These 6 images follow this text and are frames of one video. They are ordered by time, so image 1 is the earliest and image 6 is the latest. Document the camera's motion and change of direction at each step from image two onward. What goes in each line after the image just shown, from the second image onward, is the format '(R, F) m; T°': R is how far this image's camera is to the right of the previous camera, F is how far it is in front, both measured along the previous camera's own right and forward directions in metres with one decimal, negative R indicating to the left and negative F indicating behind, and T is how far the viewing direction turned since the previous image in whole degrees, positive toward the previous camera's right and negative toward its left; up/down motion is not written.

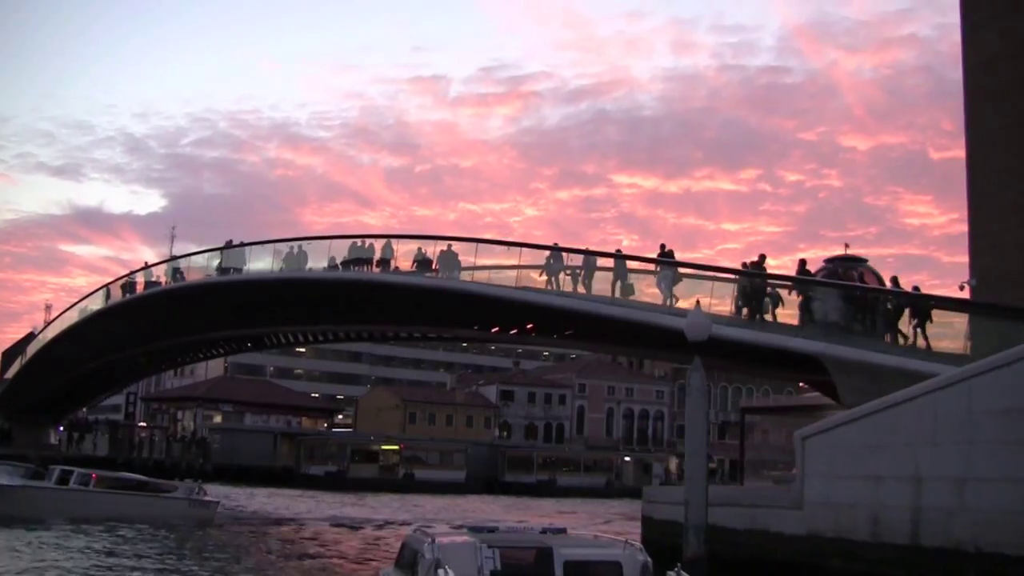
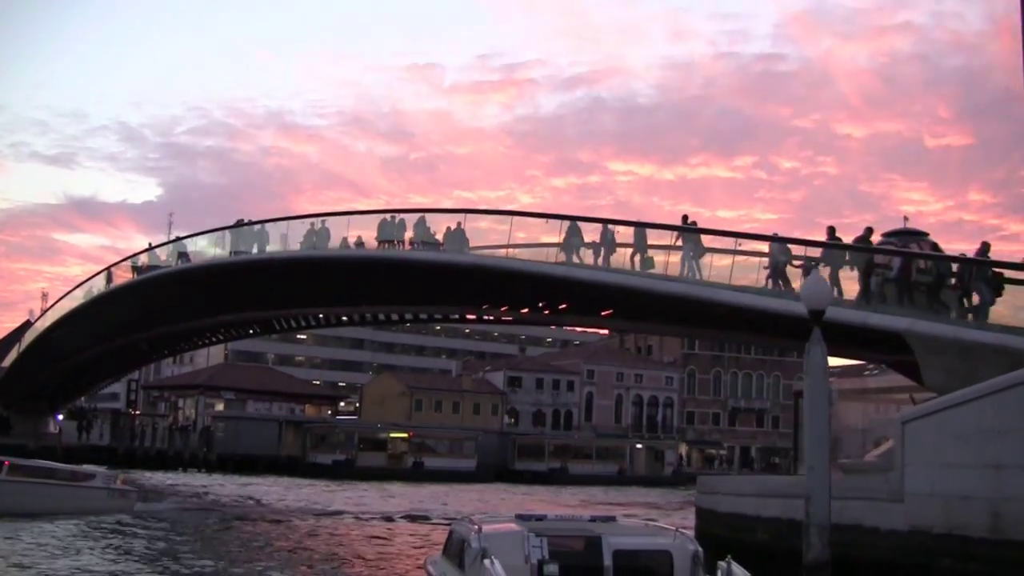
(-0.5, +1.1) m; 0°
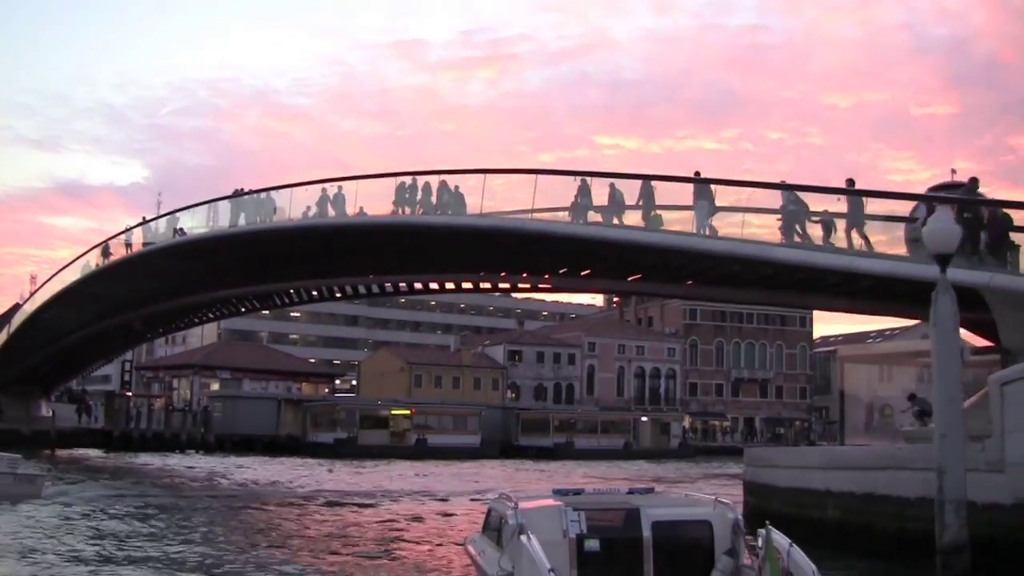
(-0.4, +1.0) m; 0°
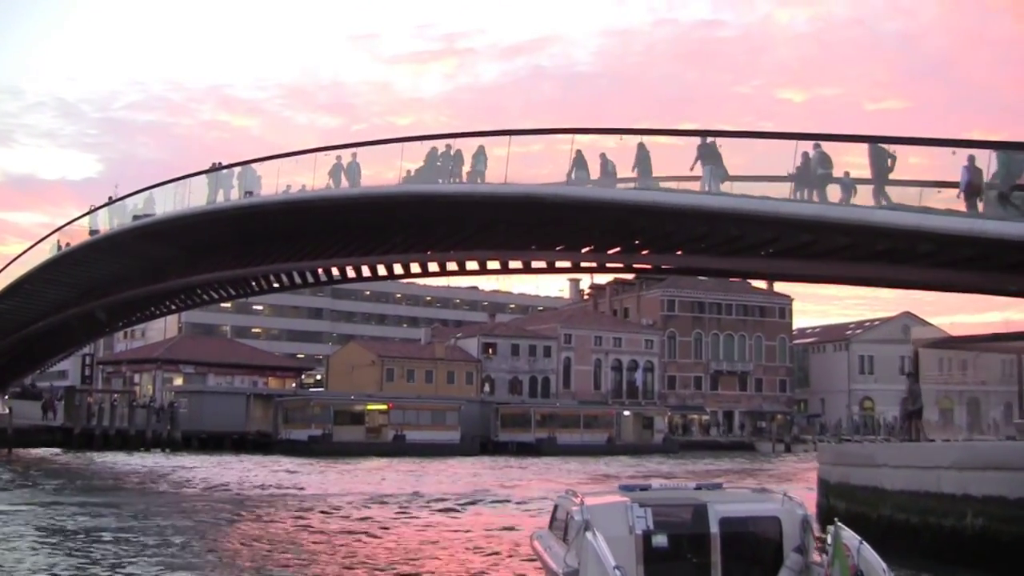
(-0.8, +1.7) m; +2°
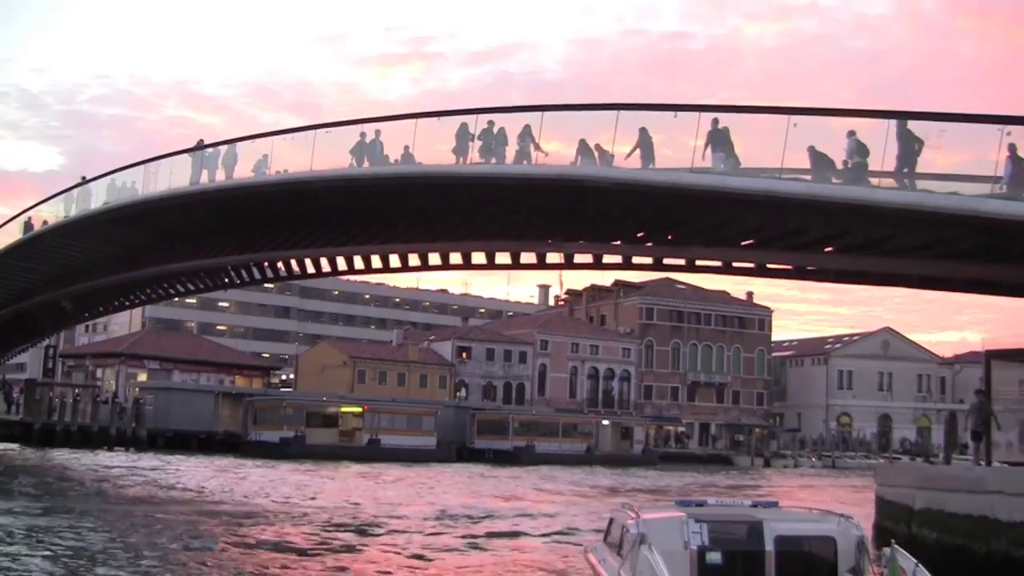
(-0.6, +1.2) m; +2°
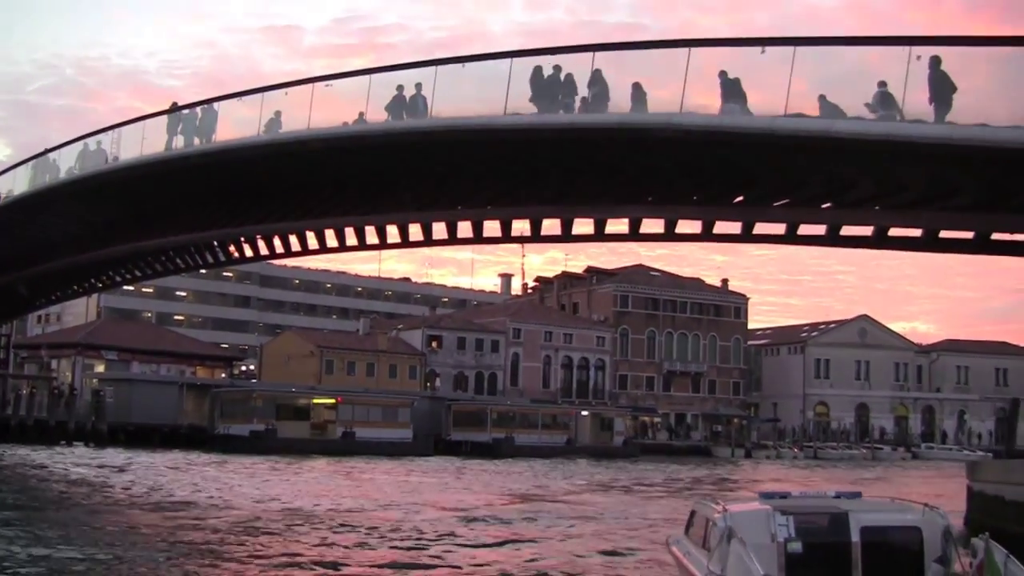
(-0.7, +1.5) m; +2°
